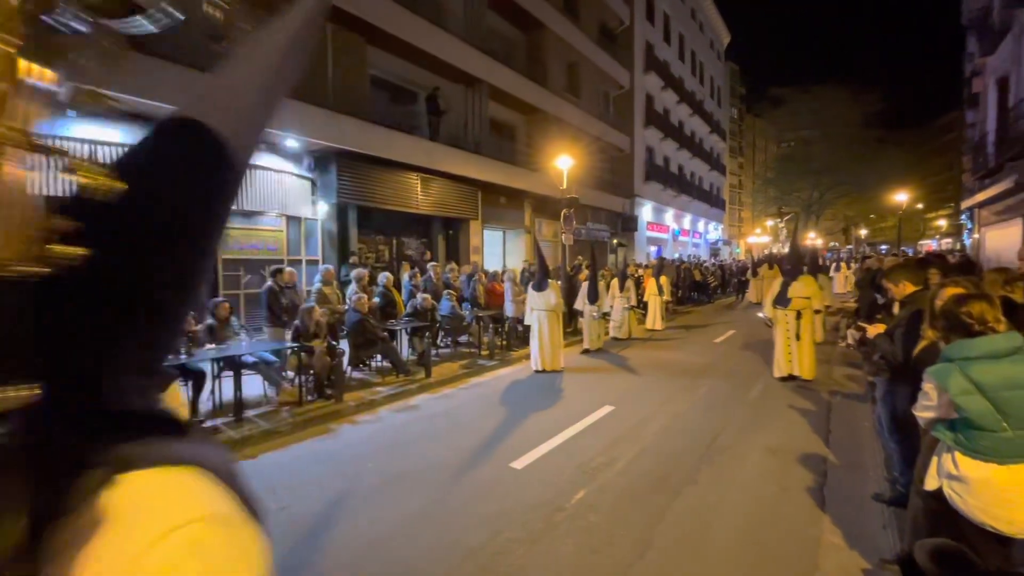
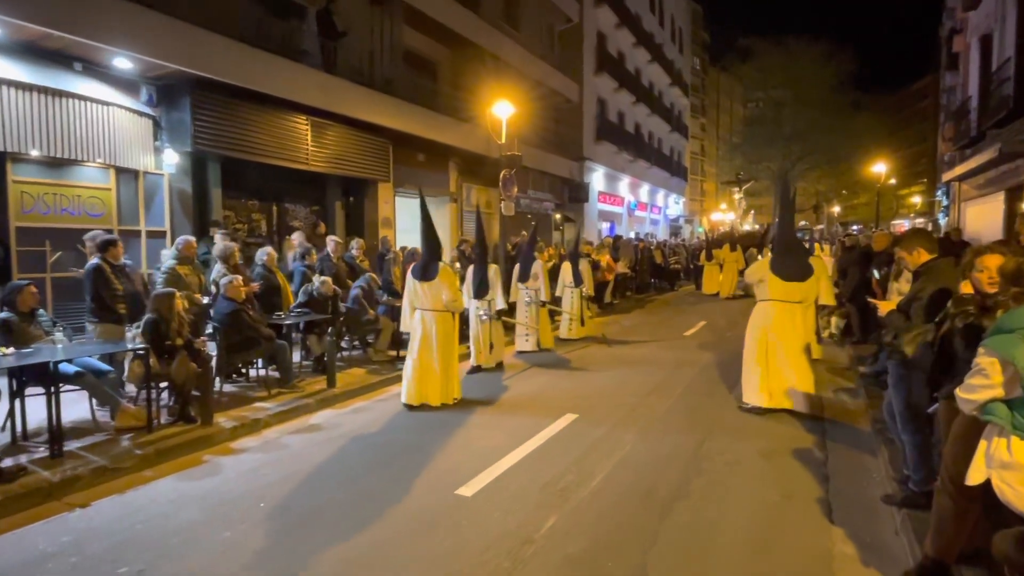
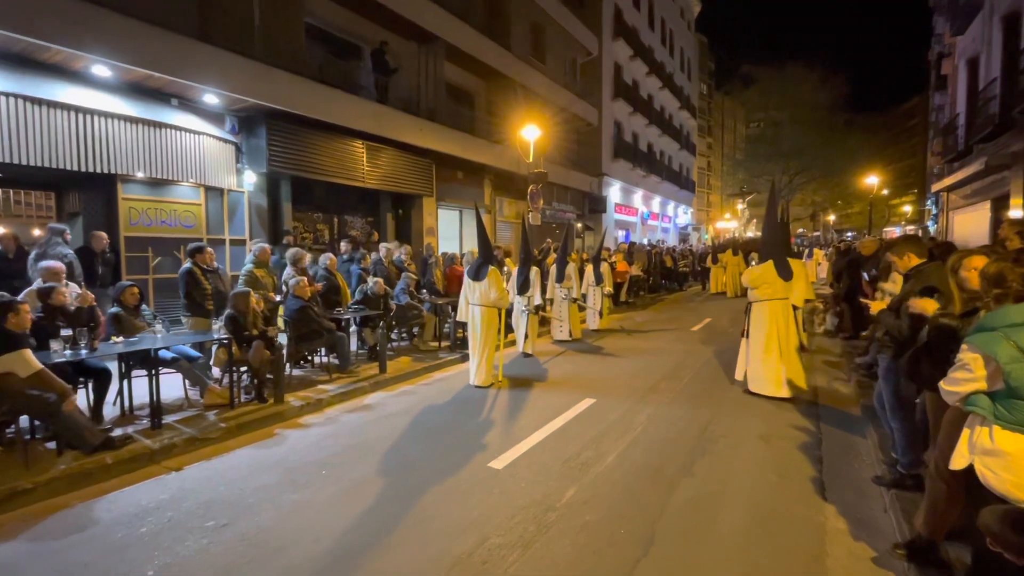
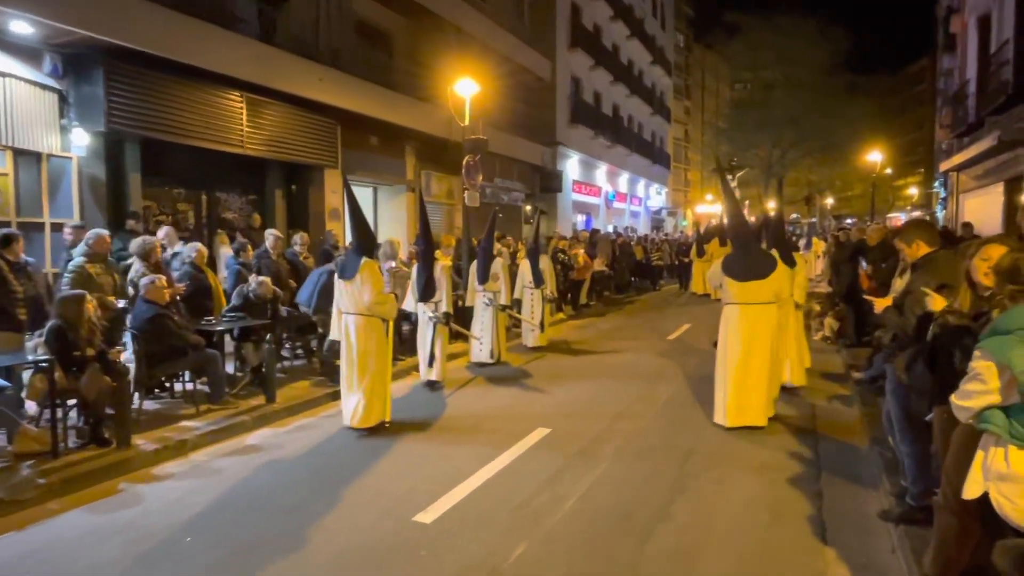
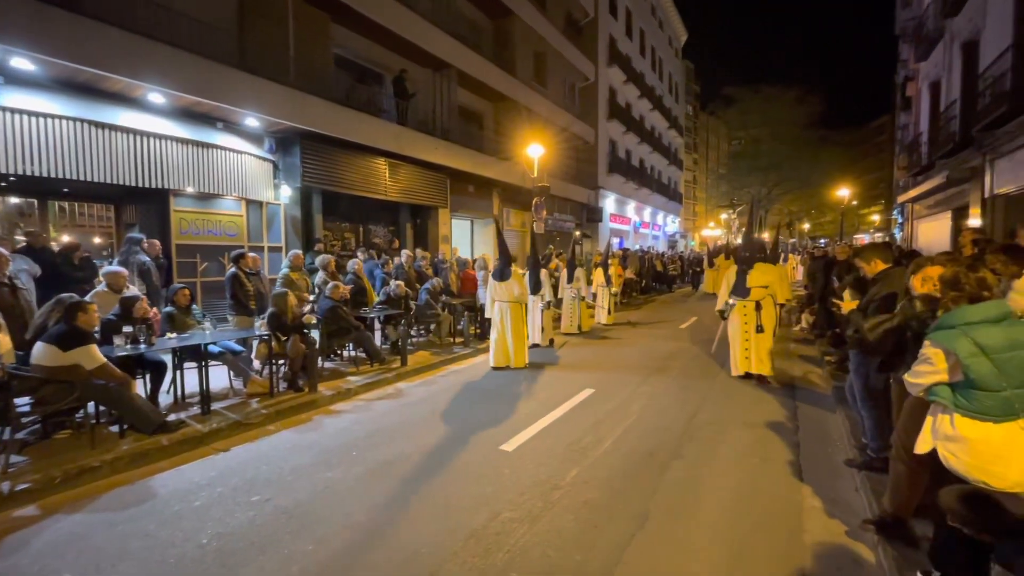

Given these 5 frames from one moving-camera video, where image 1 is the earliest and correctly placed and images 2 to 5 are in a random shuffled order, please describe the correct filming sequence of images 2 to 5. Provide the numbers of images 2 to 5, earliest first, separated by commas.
5, 3, 2, 4
